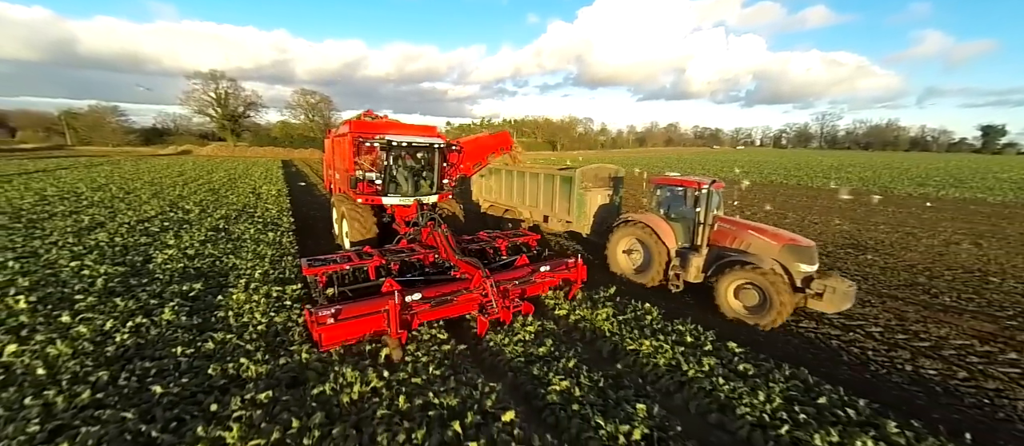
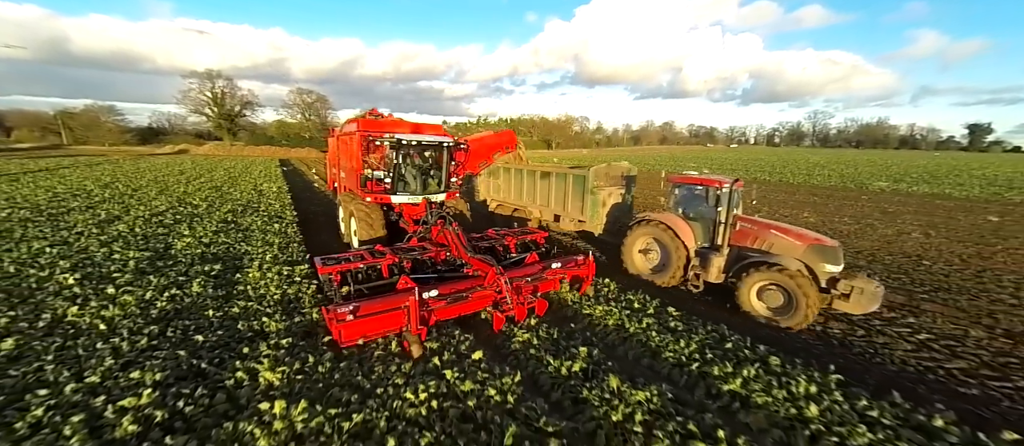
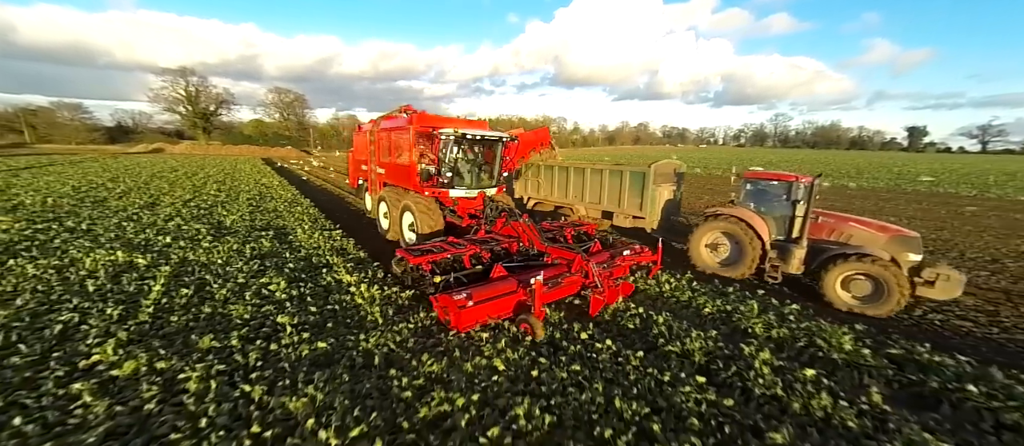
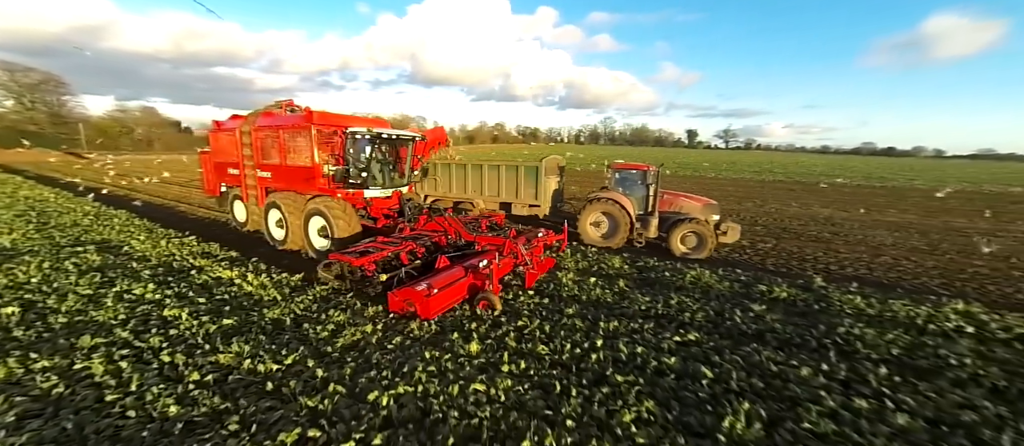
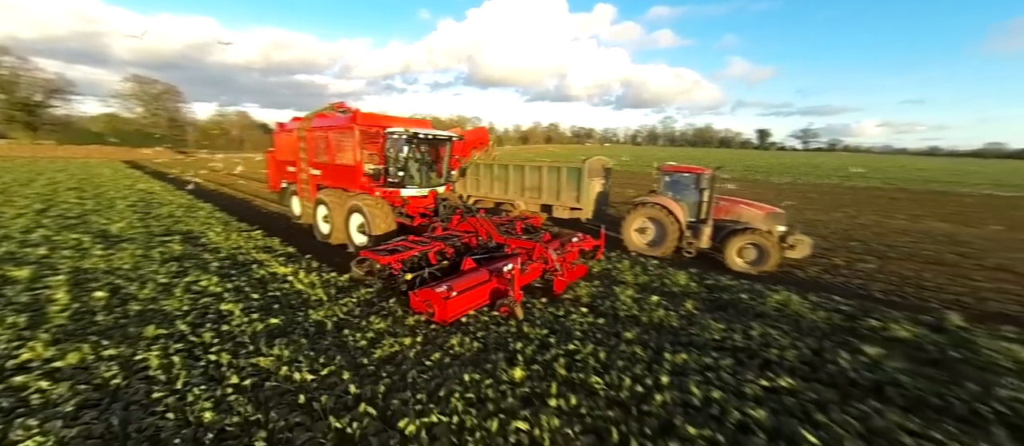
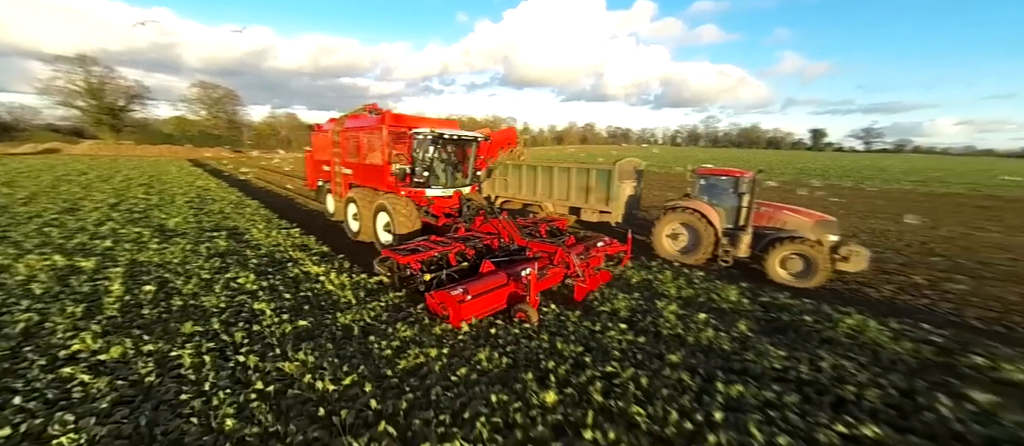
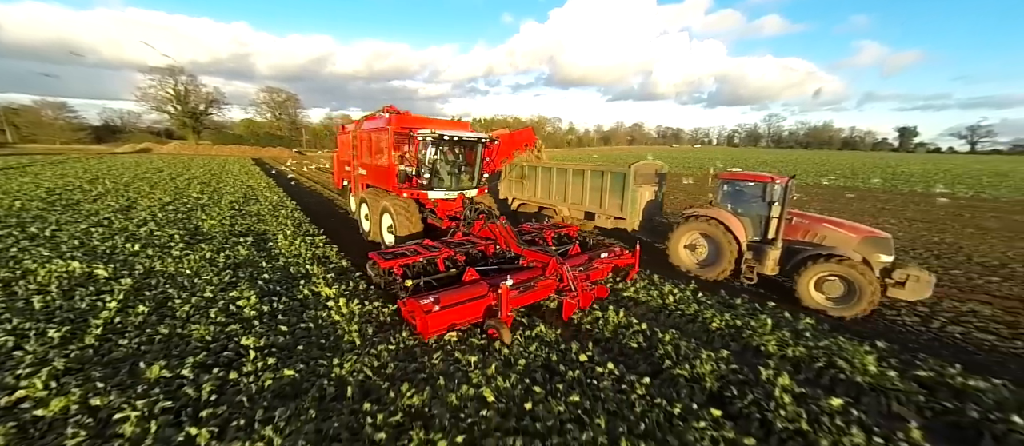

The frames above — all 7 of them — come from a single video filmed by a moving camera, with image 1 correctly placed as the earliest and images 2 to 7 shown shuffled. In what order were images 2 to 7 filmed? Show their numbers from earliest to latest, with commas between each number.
2, 7, 3, 6, 5, 4
